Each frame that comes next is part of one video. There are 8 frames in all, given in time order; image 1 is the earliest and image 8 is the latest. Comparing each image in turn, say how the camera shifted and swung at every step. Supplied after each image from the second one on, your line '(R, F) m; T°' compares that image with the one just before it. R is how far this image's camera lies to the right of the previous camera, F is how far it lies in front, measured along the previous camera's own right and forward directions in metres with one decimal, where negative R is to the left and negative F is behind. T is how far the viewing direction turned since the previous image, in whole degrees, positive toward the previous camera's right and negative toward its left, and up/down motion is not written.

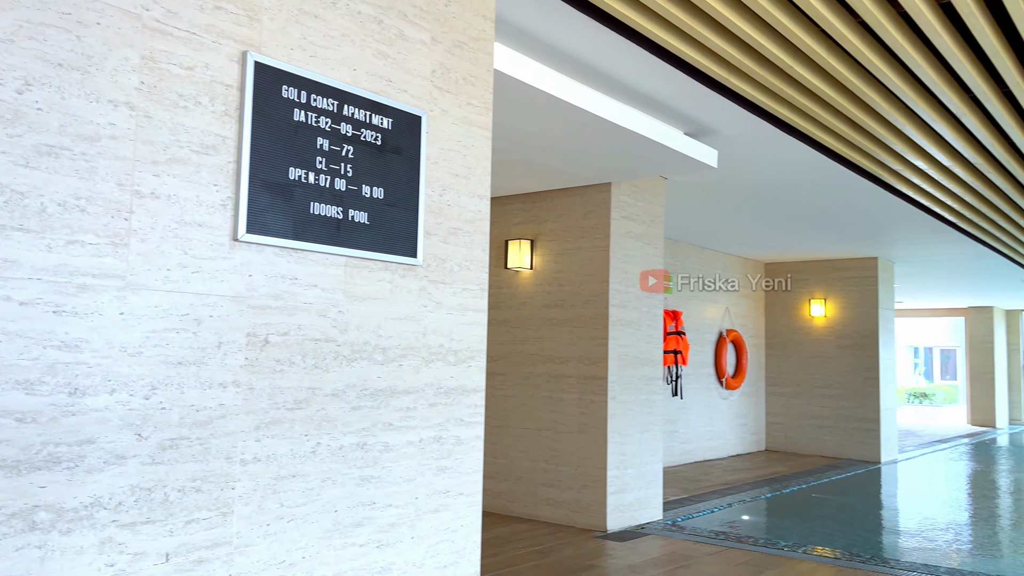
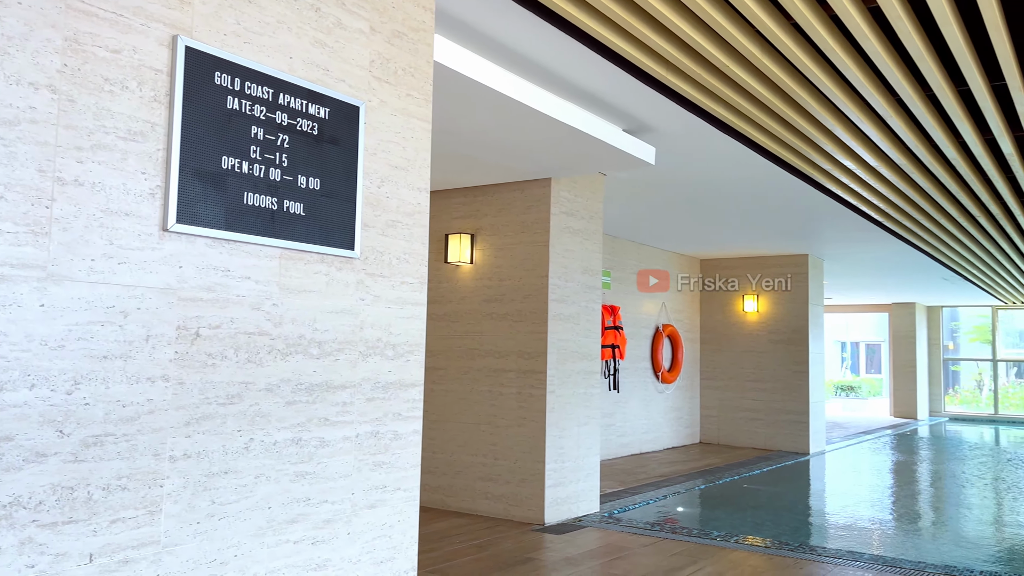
(0.0, 0.0) m; +4°
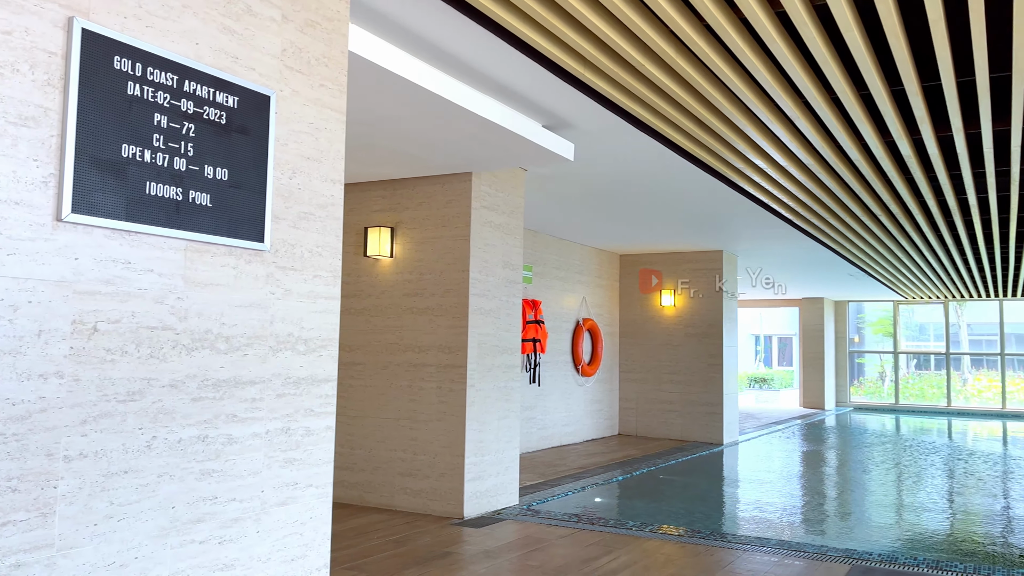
(0.0, 0.0) m; +5°
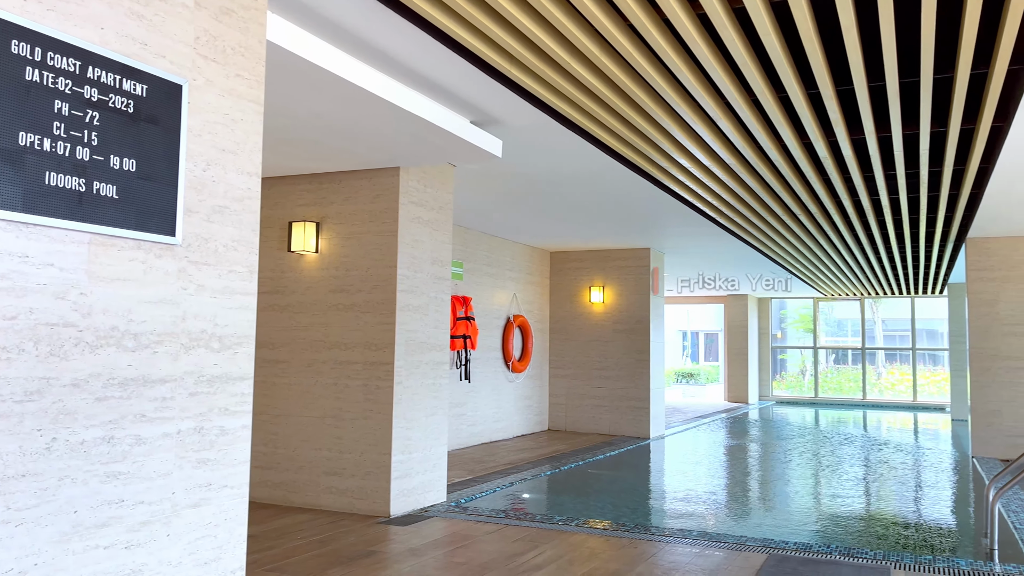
(0.0, 0.0) m; +5°
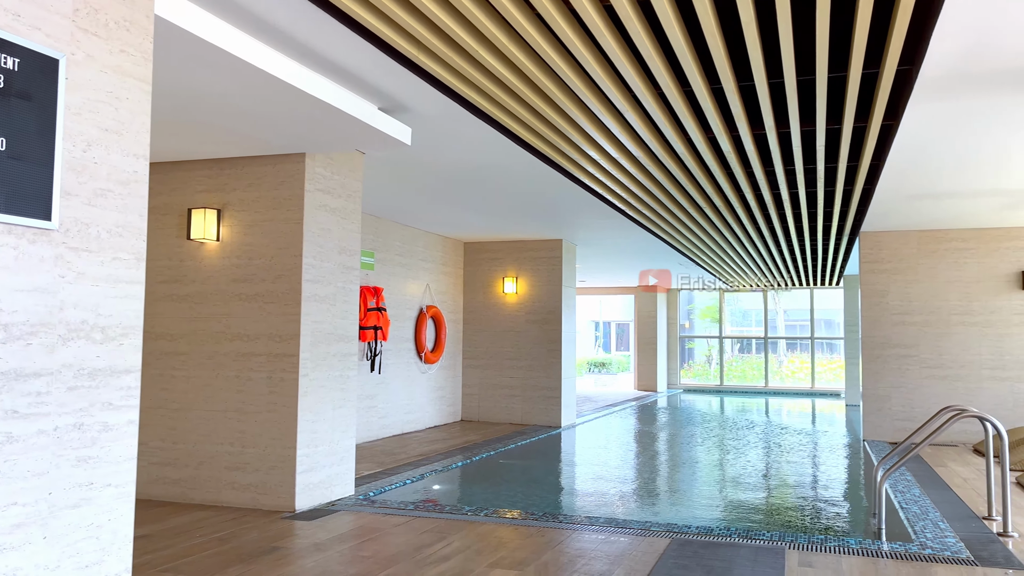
(0.0, 0.0) m; +6°
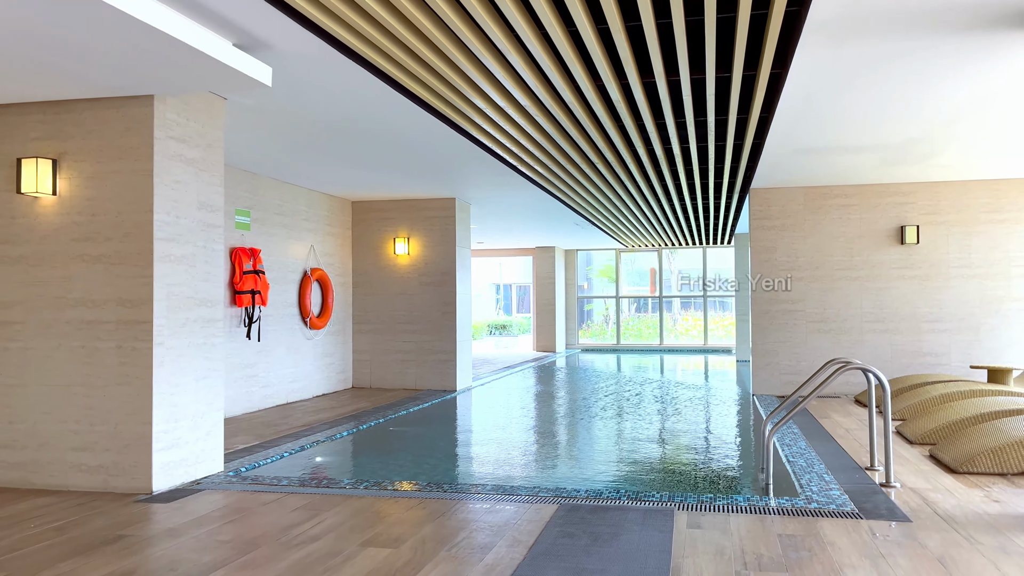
(+0.1, +0.3) m; +7°
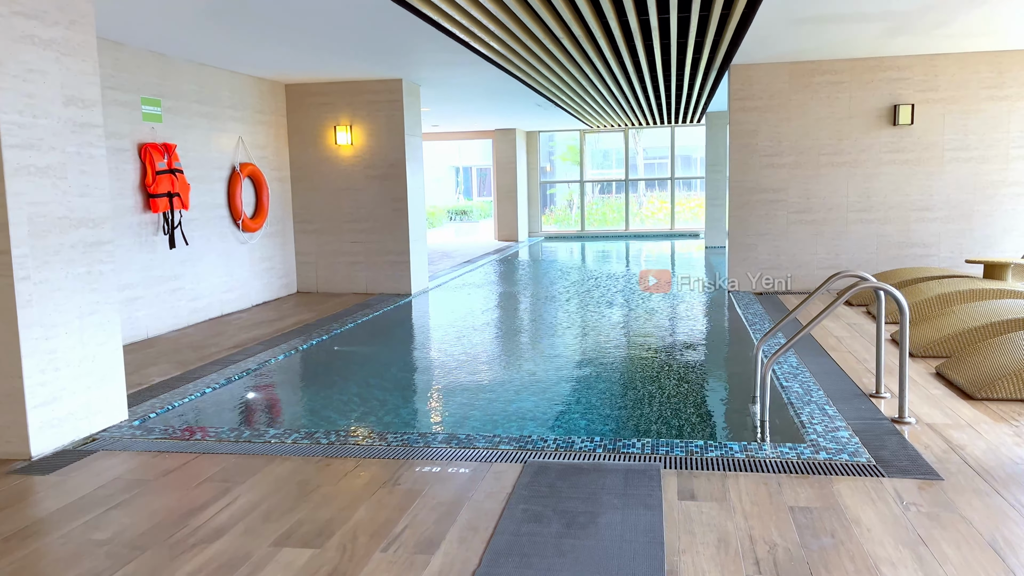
(+0.1, +0.8) m; +3°
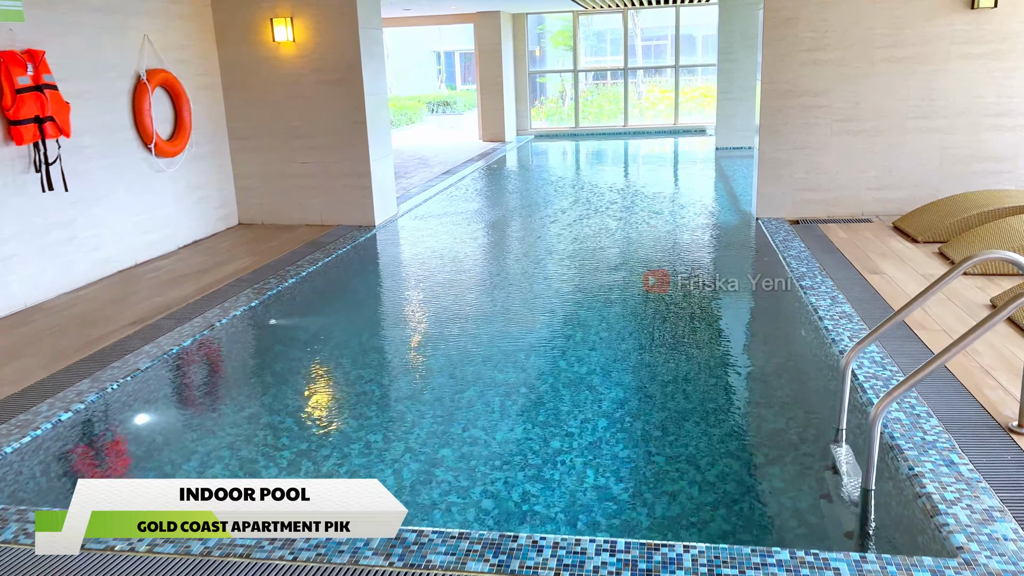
(+0.1, +1.4) m; +1°
